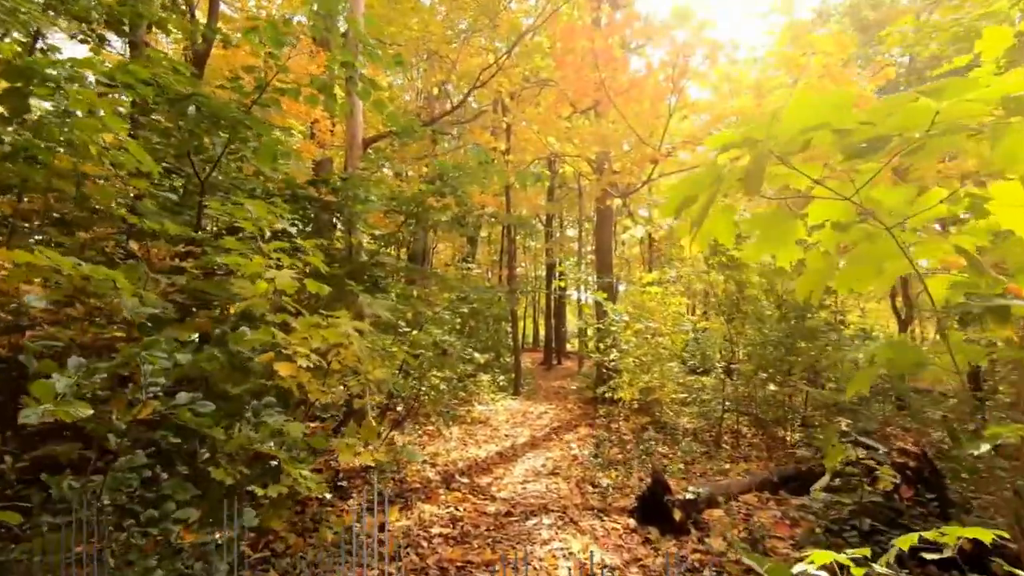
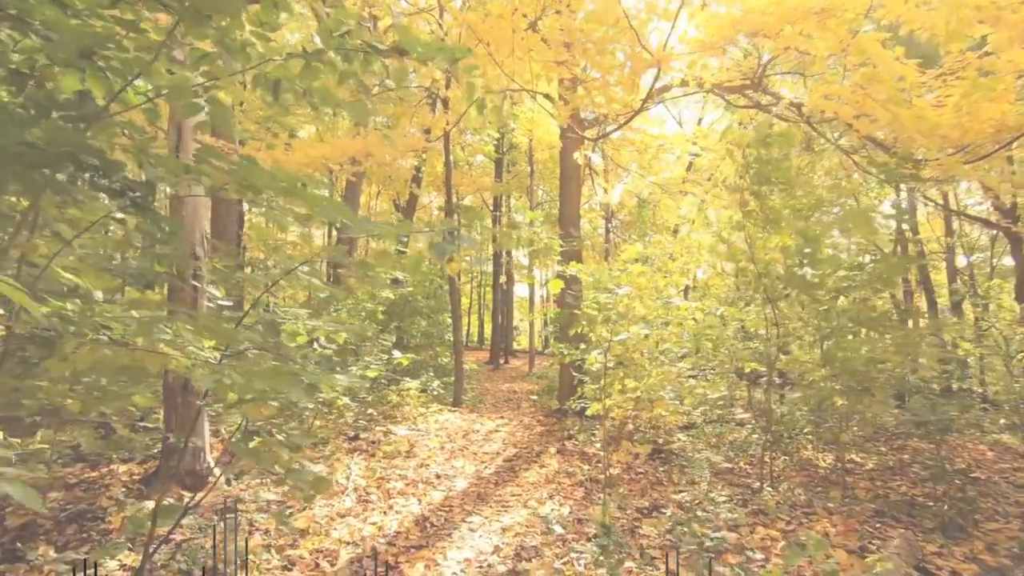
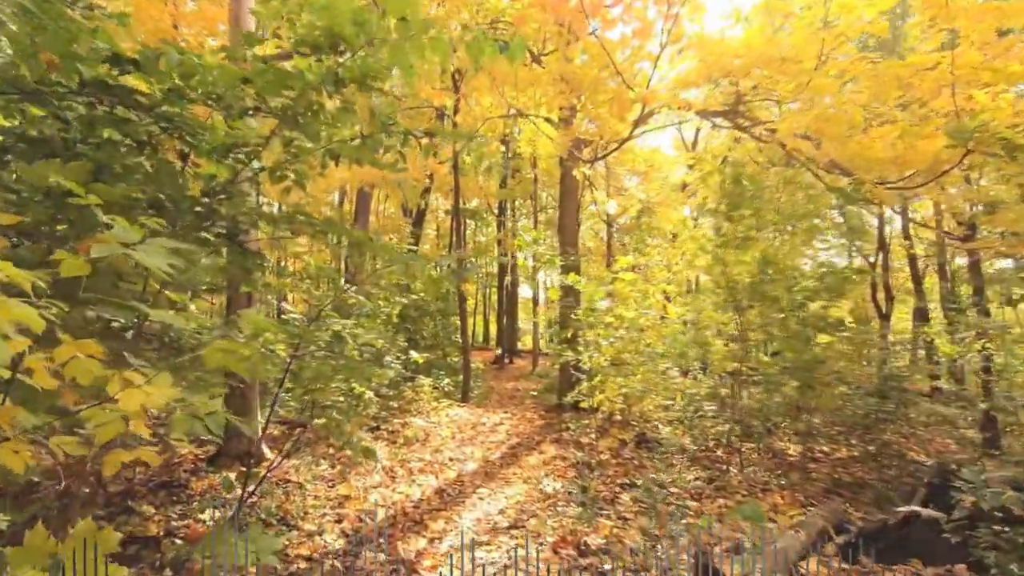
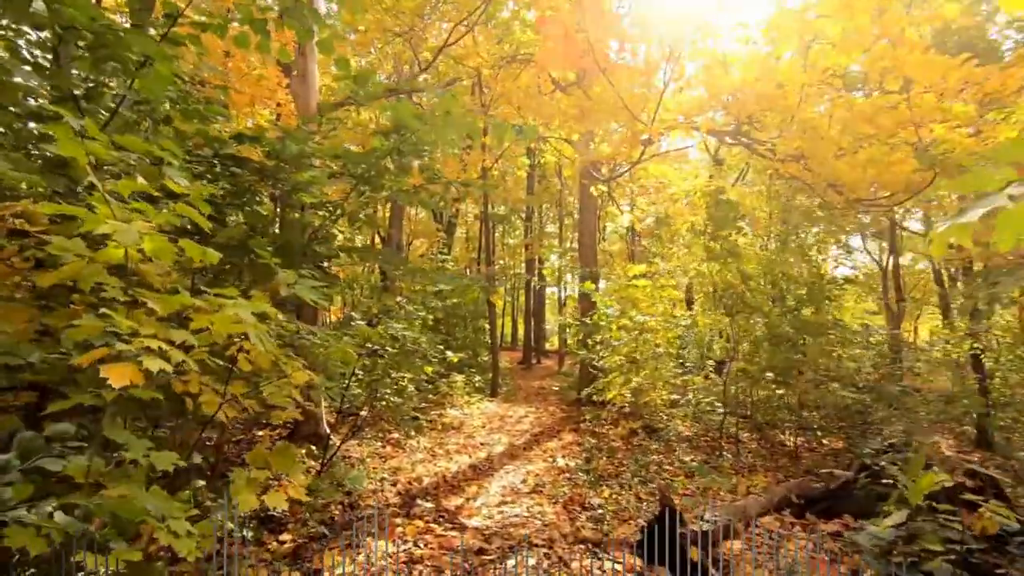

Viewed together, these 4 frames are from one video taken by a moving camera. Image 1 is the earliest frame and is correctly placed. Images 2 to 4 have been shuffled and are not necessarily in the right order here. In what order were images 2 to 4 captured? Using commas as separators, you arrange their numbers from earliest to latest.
4, 3, 2
